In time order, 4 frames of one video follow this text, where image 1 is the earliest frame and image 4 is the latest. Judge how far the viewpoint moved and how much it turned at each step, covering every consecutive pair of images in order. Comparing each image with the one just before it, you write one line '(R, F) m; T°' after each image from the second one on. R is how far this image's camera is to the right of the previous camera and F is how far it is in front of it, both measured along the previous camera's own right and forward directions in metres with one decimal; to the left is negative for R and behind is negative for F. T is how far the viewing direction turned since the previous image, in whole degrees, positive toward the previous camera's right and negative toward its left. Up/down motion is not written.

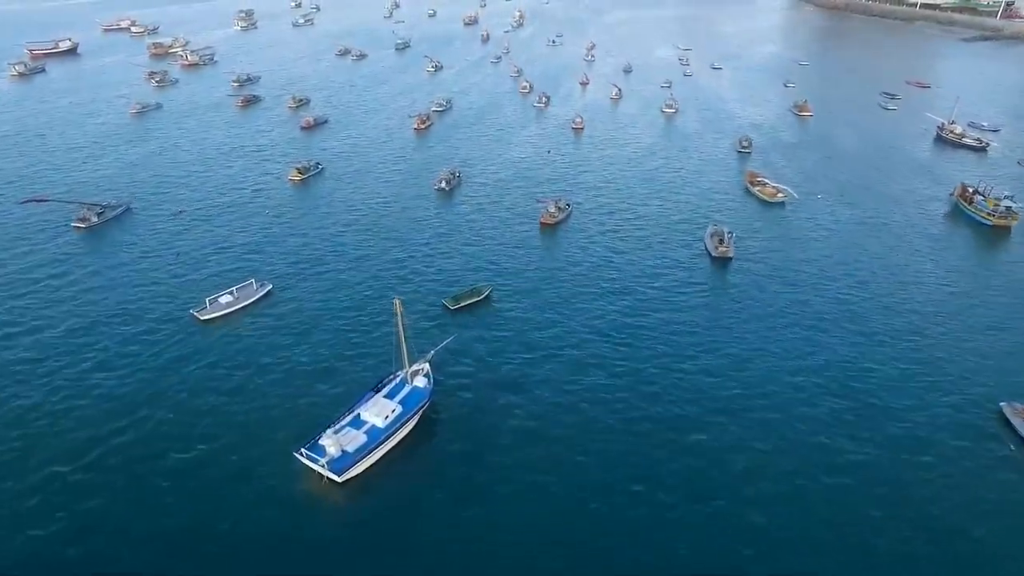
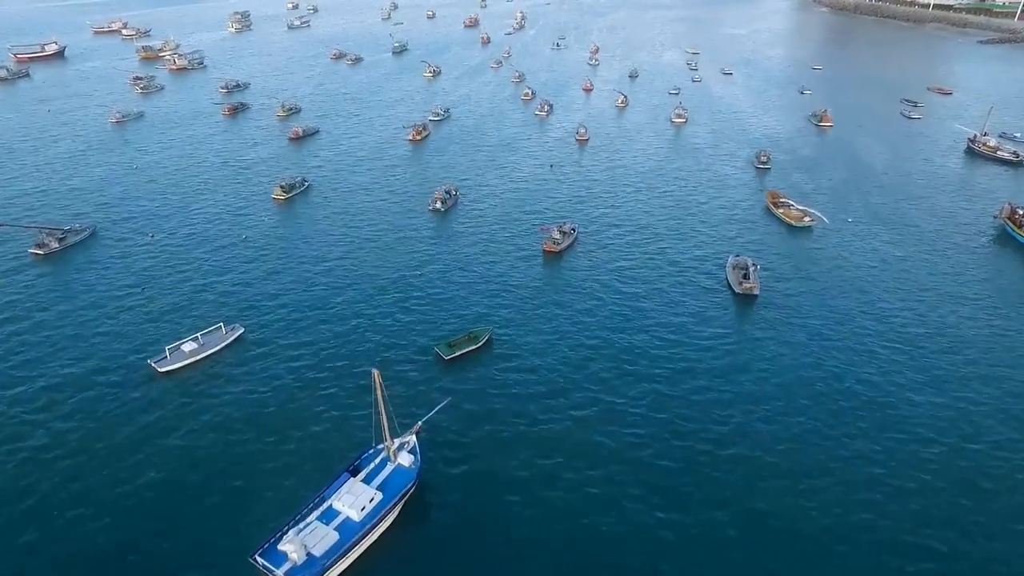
(+0.1, +9.7) m; 0°
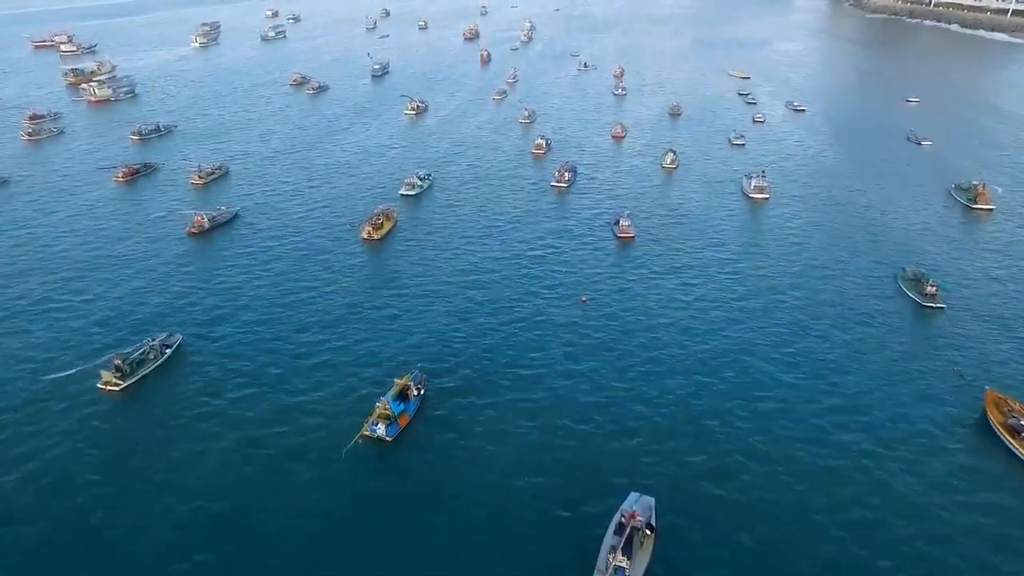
(-0.2, +53.1) m; 0°
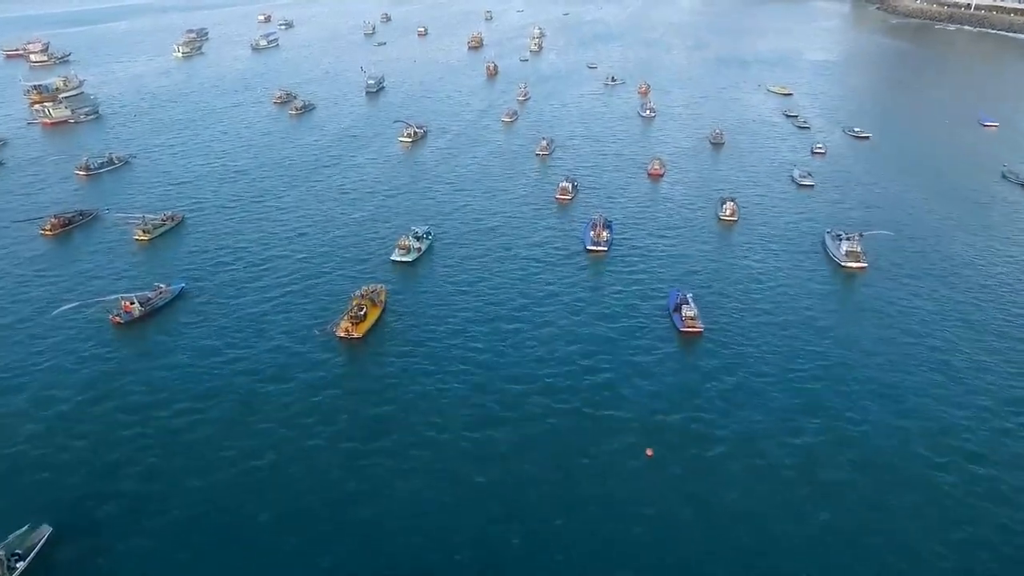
(-2.0, +26.4) m; 0°
